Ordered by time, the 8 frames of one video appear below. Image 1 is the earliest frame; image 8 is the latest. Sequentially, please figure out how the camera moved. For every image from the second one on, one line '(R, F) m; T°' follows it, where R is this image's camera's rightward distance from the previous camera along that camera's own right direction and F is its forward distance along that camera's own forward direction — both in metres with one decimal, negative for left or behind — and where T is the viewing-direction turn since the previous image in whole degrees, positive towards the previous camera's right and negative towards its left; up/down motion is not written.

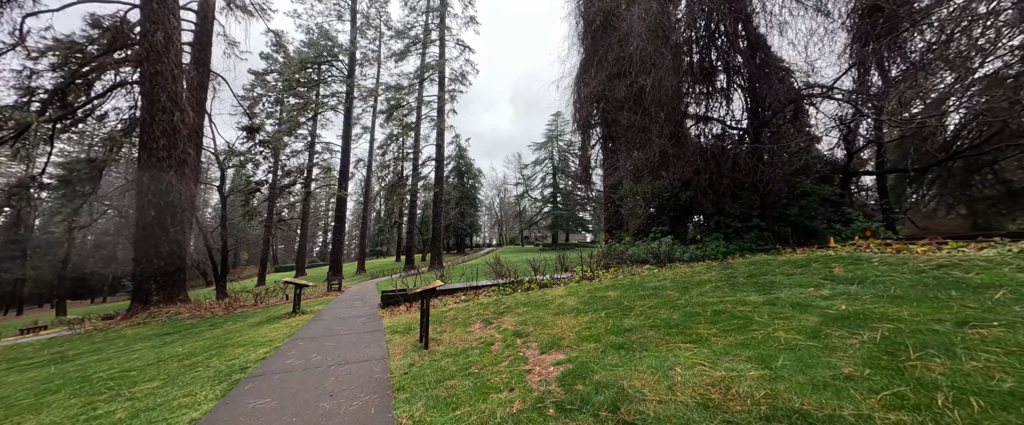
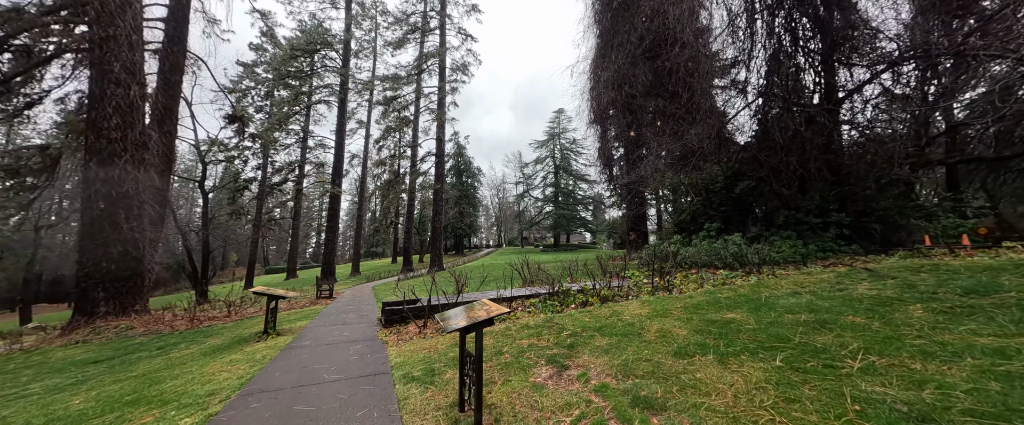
(-0.6, +1.3) m; +1°
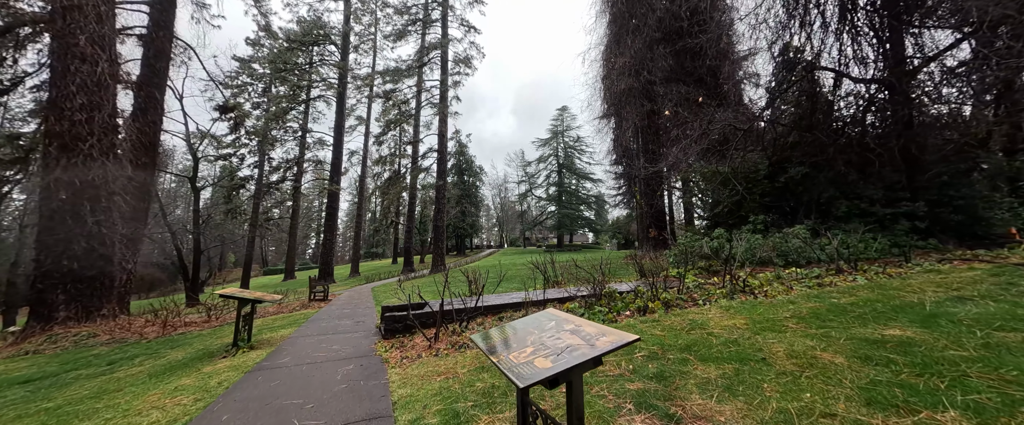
(-0.3, +0.8) m; 0°
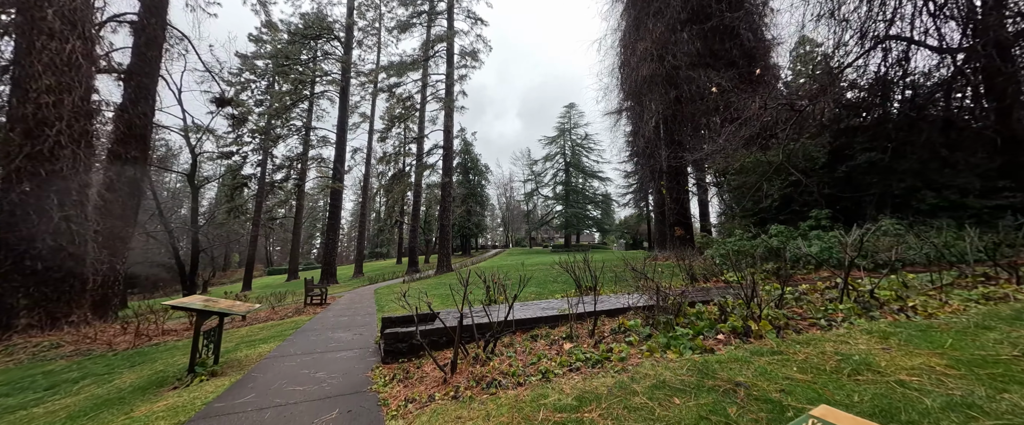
(-0.2, +0.7) m; -1°
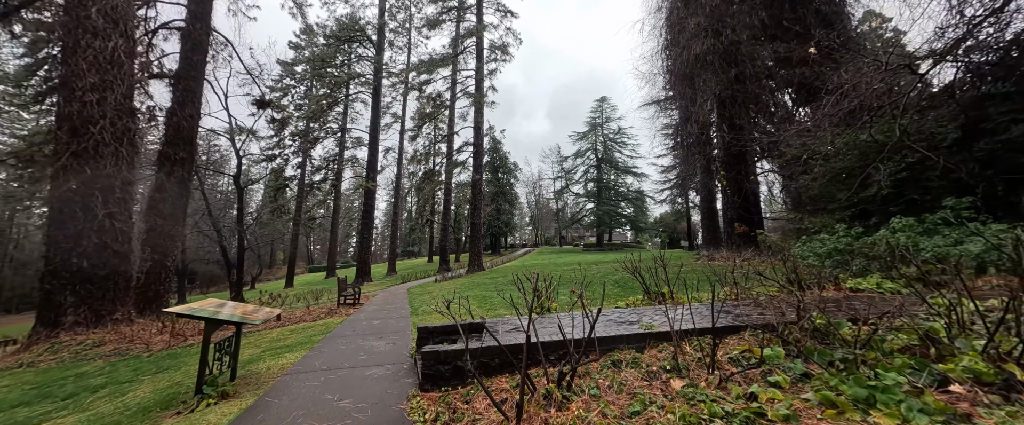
(-0.3, +0.6) m; -5°
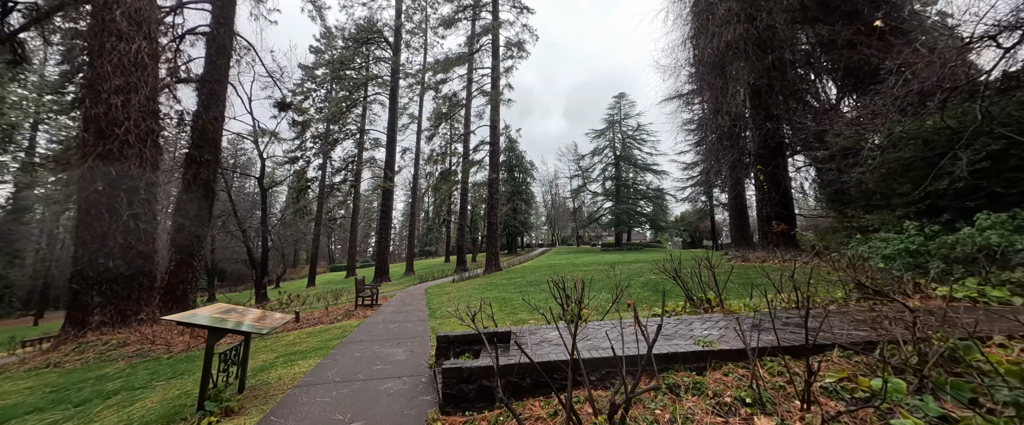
(-0.1, +0.3) m; -3°
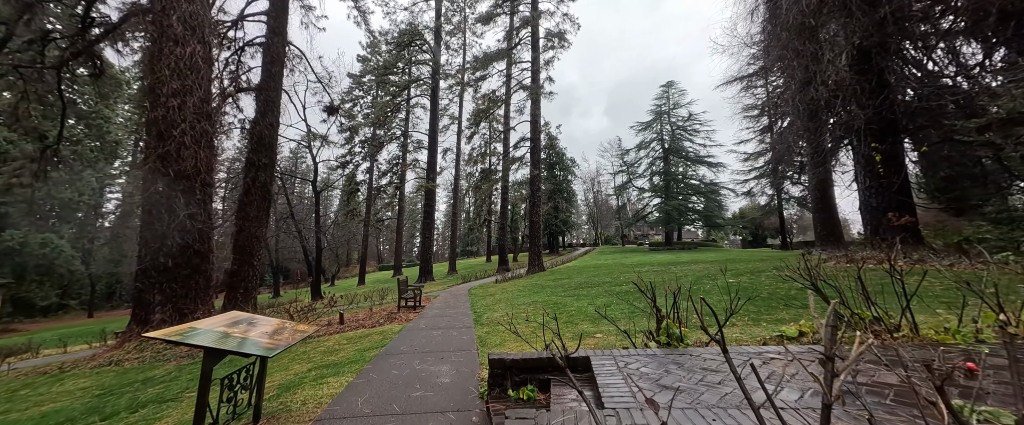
(-0.2, +0.6) m; -7°
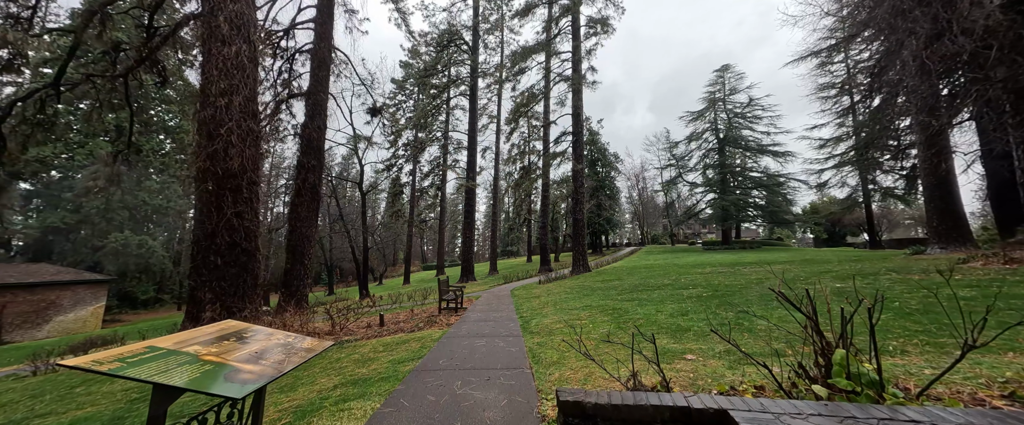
(-0.2, +0.6) m; -7°
